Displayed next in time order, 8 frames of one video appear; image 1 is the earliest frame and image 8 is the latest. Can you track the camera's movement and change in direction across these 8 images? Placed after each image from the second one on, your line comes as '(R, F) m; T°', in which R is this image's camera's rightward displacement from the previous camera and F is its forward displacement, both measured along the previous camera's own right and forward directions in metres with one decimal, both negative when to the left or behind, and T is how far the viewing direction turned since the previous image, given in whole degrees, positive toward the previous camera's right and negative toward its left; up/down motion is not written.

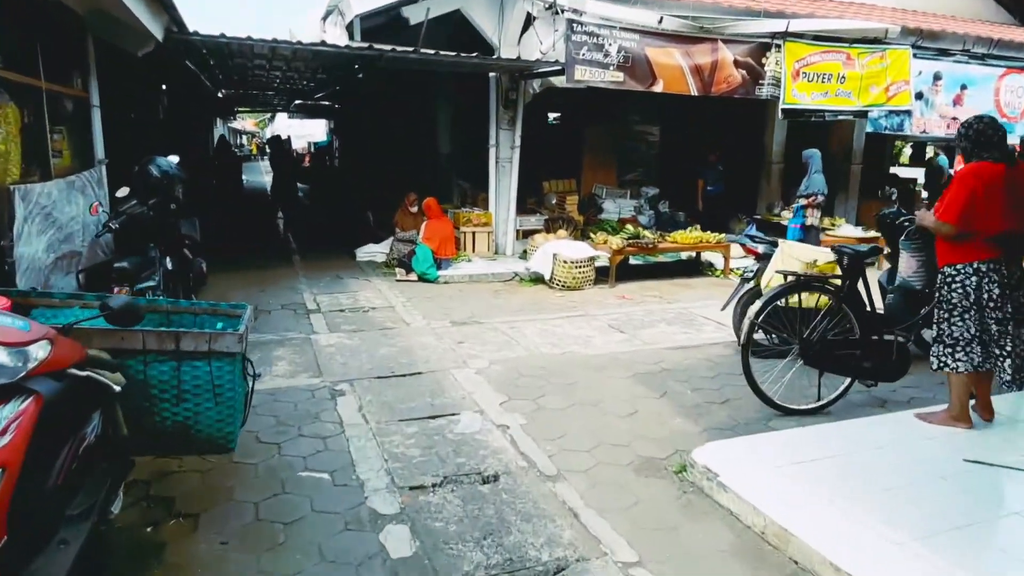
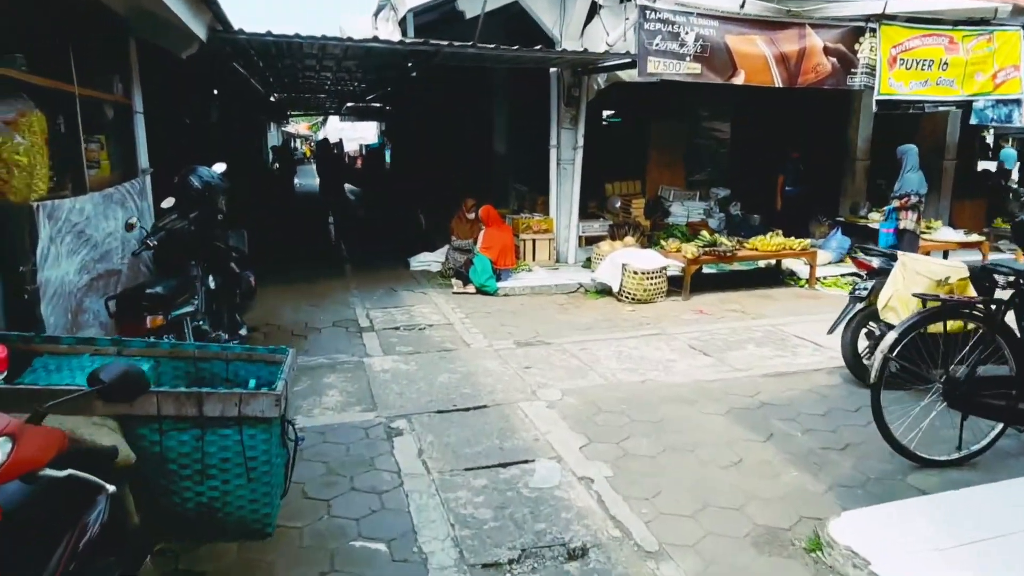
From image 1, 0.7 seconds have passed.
(-0.2, +0.6) m; -4°
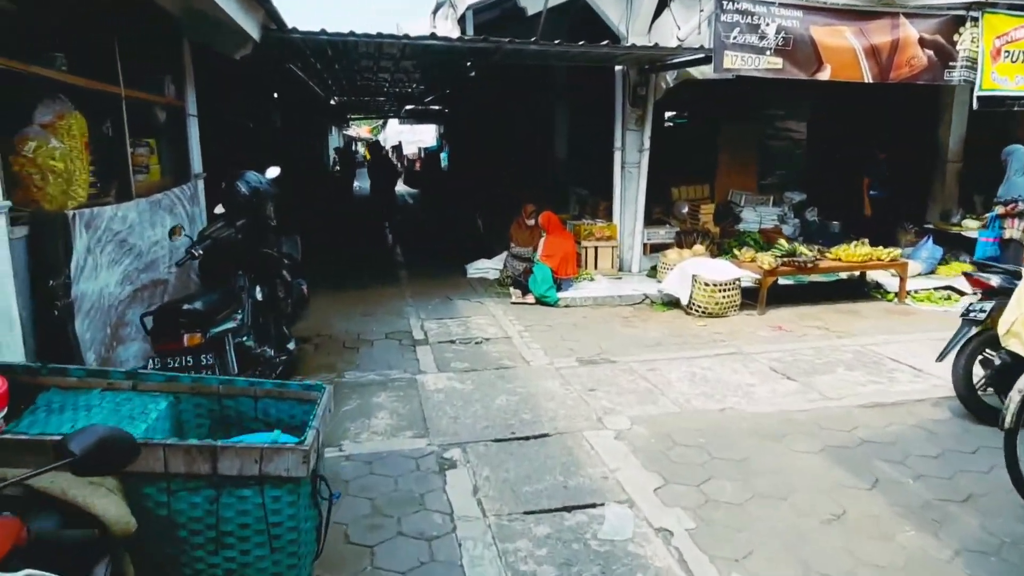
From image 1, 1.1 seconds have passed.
(-0.1, +0.4) m; -4°
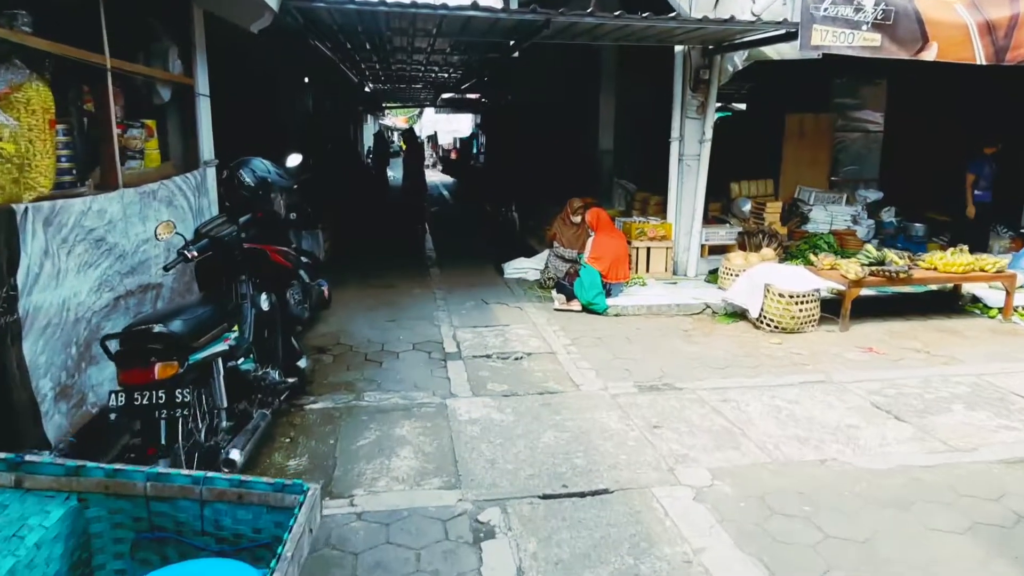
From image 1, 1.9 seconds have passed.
(-0.1, +0.8) m; -3°
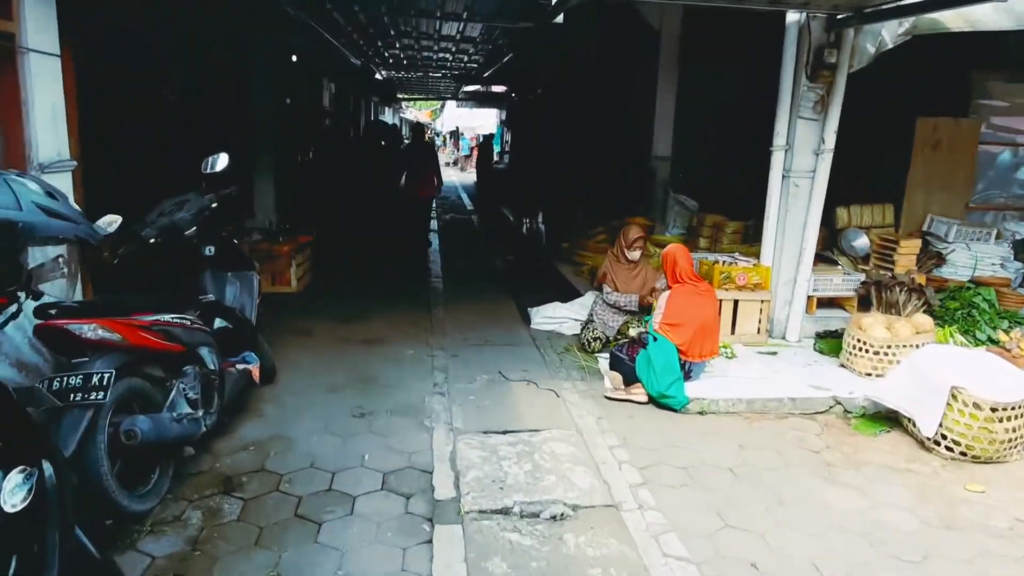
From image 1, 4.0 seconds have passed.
(-0.1, +2.2) m; -1°
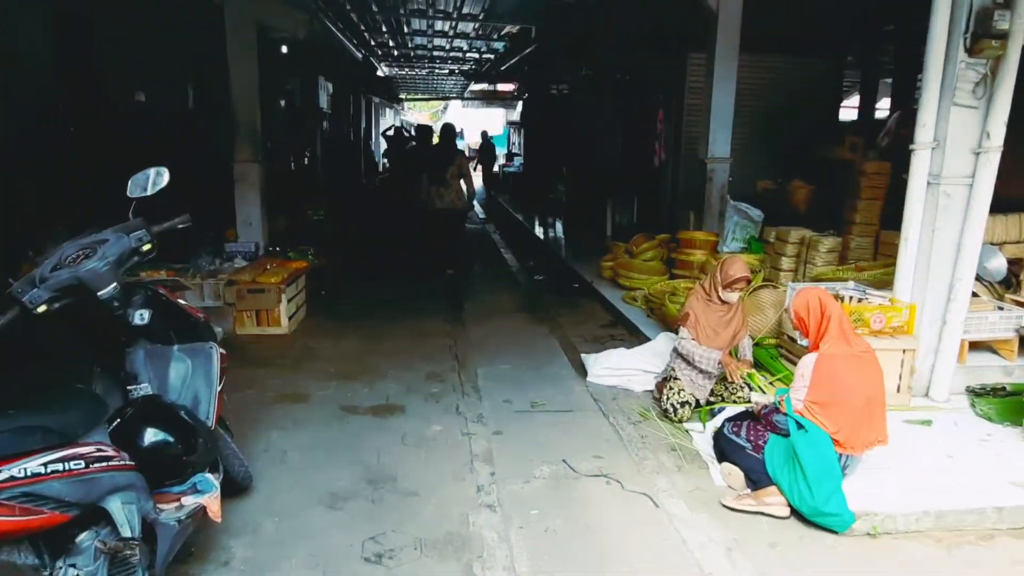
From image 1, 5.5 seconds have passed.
(-0.3, +1.4) m; 0°
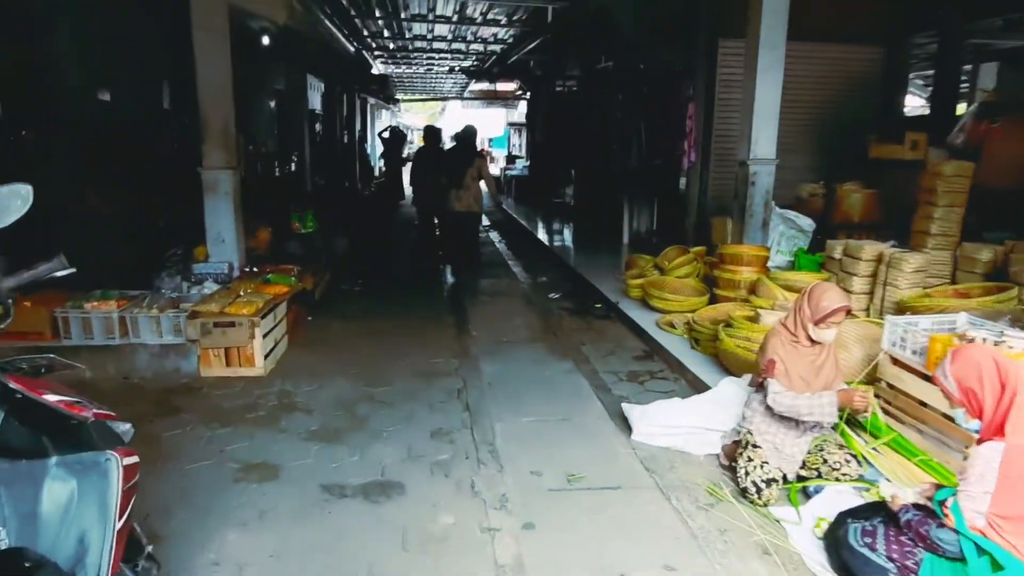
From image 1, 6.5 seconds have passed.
(-0.1, +1.0) m; 0°
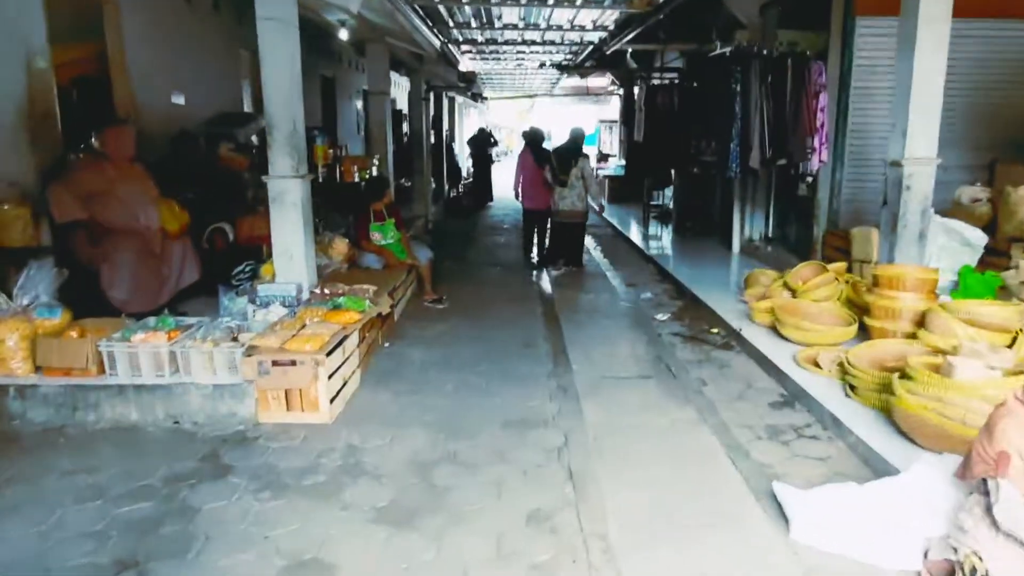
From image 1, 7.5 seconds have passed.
(-0.1, +0.8) m; -6°
